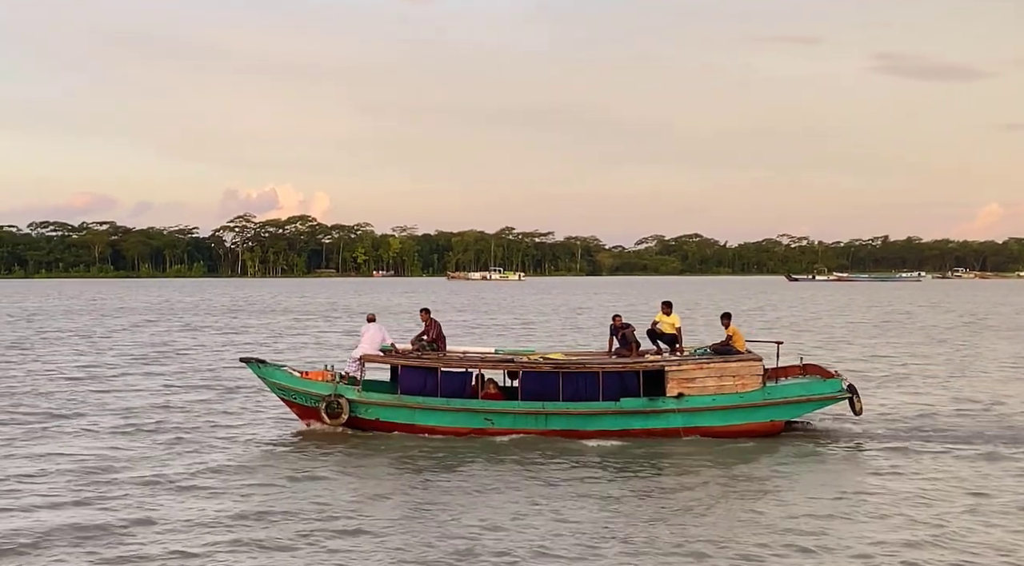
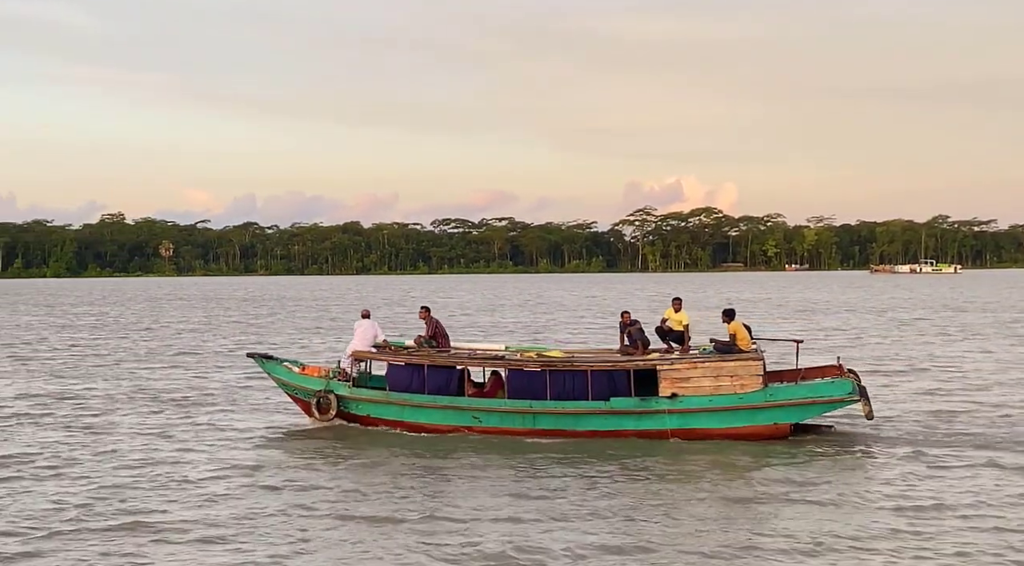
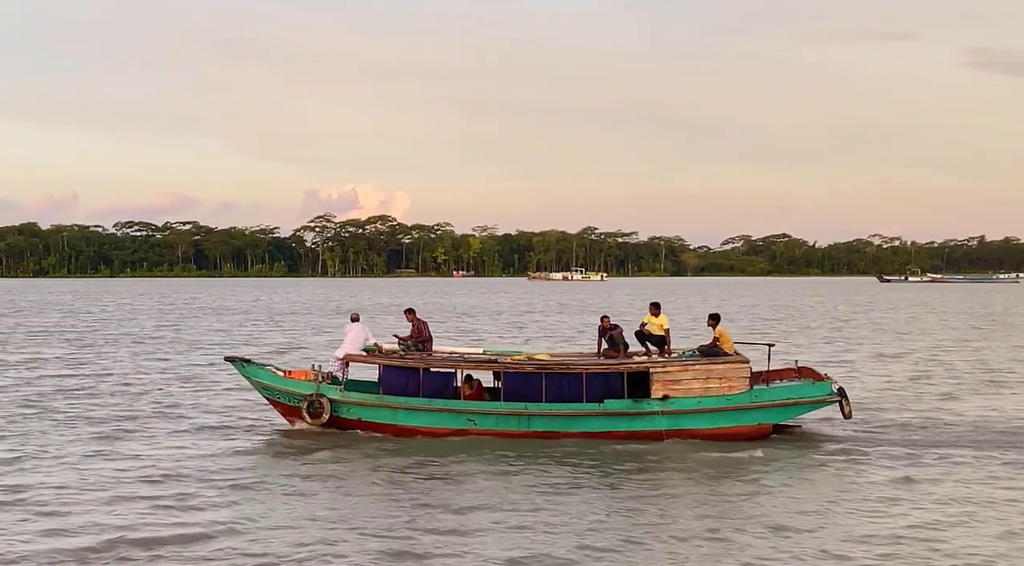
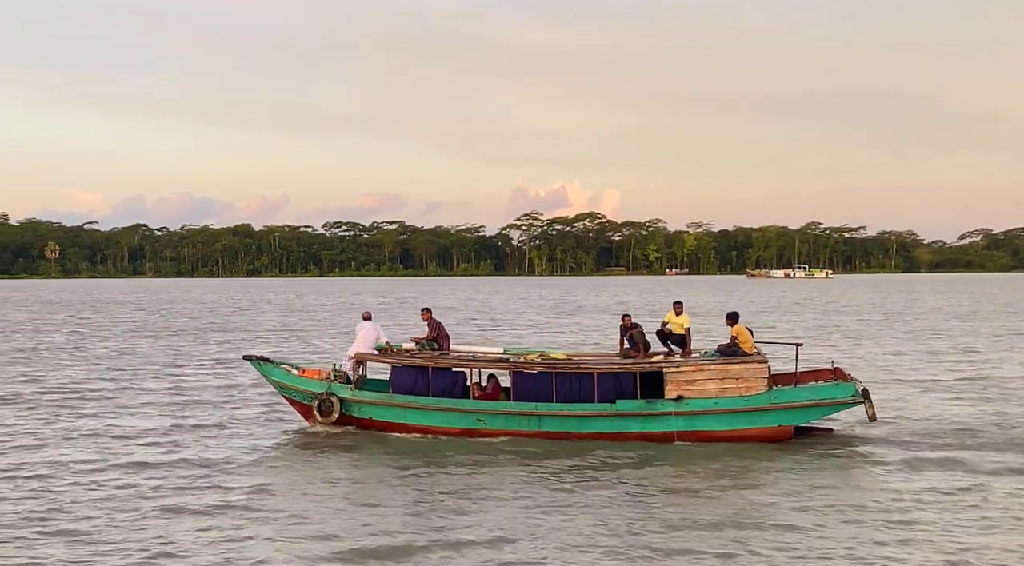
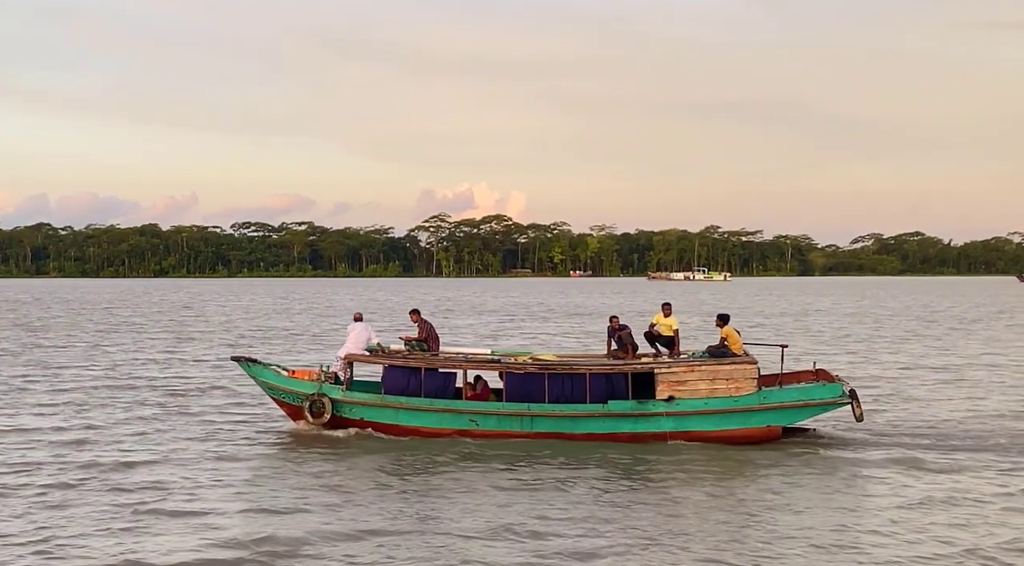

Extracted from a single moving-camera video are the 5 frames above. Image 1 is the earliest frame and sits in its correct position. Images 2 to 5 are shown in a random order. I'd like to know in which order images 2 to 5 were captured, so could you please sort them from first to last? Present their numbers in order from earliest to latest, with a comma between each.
3, 5, 4, 2
